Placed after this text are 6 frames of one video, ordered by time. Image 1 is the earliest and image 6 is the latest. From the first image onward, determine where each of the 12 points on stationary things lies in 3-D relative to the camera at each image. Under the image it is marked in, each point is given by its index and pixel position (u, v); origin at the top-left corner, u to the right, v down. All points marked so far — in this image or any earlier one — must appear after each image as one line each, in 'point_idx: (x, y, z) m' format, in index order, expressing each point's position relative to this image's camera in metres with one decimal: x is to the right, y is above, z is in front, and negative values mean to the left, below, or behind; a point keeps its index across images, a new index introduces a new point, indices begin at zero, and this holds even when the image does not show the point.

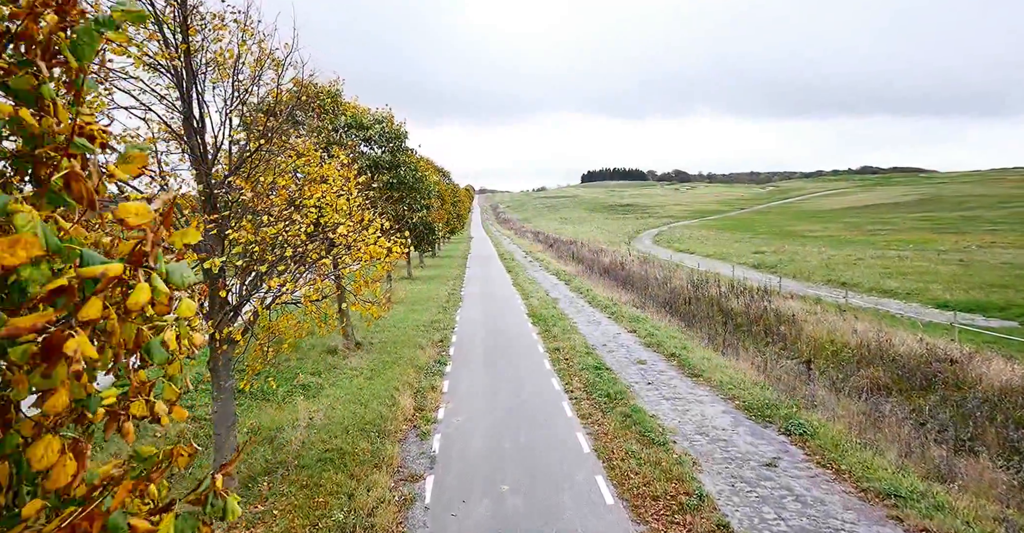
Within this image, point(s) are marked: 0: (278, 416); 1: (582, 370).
0: (-5.8, -3.7, +14.5) m
1: (+2.3, -3.4, +18.8) m
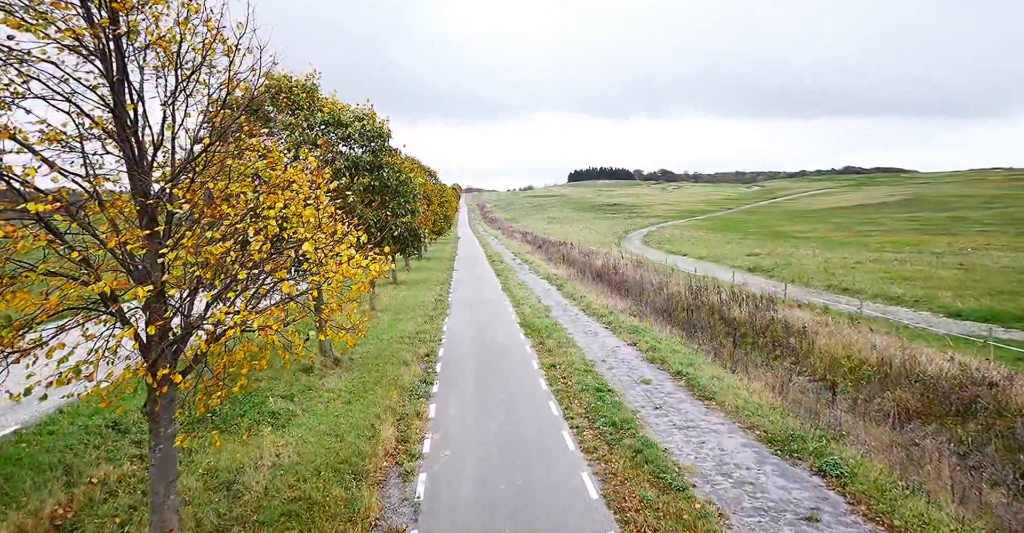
0: (-5.9, -4.1, +12.7) m
1: (+2.1, -3.7, +17.2) m
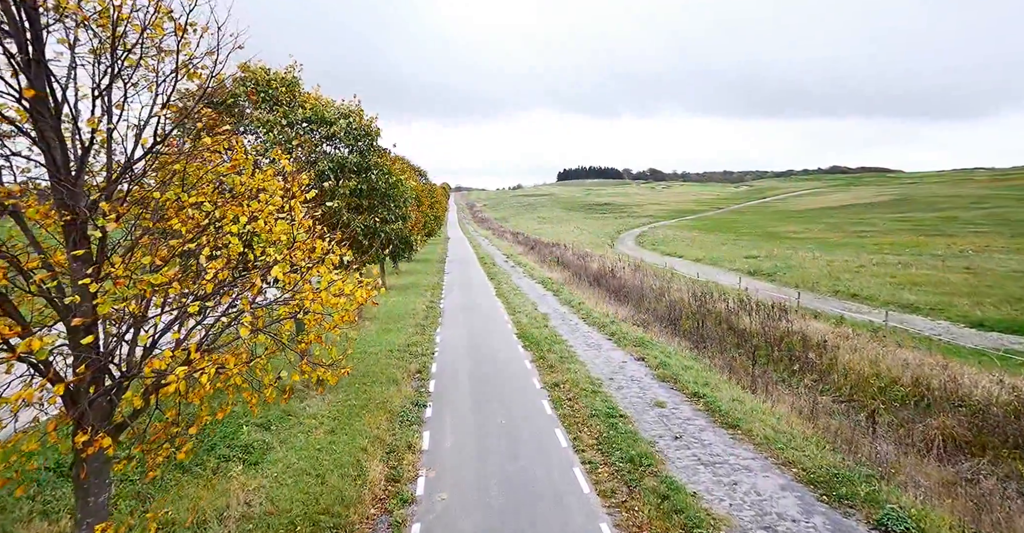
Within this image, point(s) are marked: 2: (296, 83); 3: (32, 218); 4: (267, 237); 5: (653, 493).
0: (-5.8, -4.4, +11.0) m
1: (+2.1, -4.1, +15.6) m
2: (-6.4, +5.5, +17.4) m
3: (-5.6, +0.6, +6.8) m
4: (-3.6, +0.4, +8.7) m
5: (+2.7, -4.4, +11.2) m
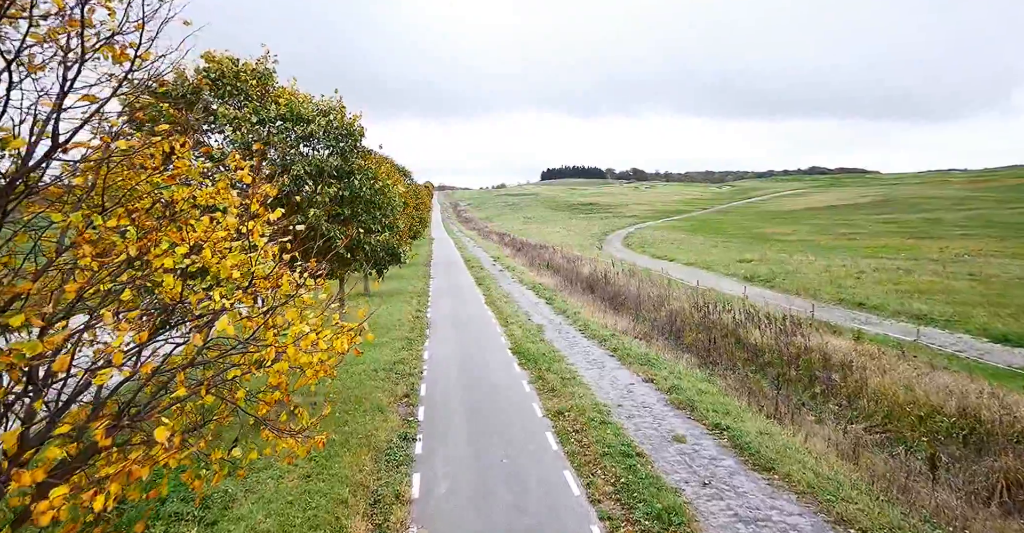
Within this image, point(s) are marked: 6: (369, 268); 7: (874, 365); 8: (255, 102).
0: (-5.6, -4.9, +8.9) m
1: (+2.2, -4.5, +13.8) m
2: (-6.4, +5.0, +15.3) m
3: (-5.2, +0.1, +4.7) m
4: (-3.4, 0.0, +6.7) m
5: (+2.9, -4.8, +9.4) m
6: (-4.9, 0.0, +19.9) m
7: (+11.4, -3.1, +18.5) m
8: (-6.4, +4.1, +14.5) m
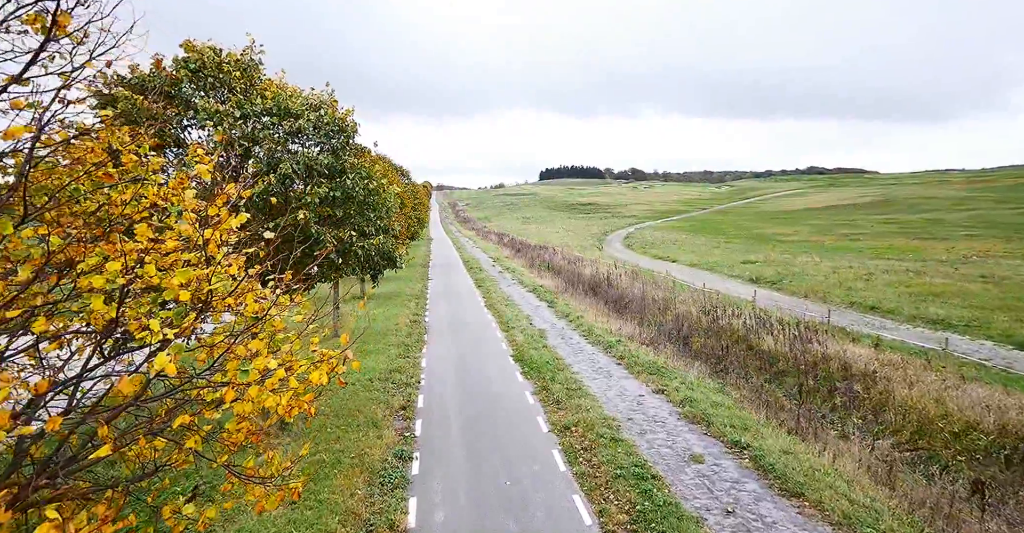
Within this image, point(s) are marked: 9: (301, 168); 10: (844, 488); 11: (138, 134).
0: (-5.5, -5.0, +7.8) m
1: (+2.3, -4.7, +12.7) m
2: (-6.3, +4.9, +14.2) m
3: (-5.1, 0.0, +3.6) m
4: (-3.3, -0.2, +5.6) m
5: (+3.0, -5.0, +8.4) m
6: (-4.8, -0.2, +18.8) m
7: (+11.5, -3.3, +17.4) m
8: (-6.3, +3.9, +13.4) m
9: (-5.0, +2.3, +13.9) m
10: (+6.6, -4.4, +11.7) m
11: (-3.5, +1.3, +5.5) m
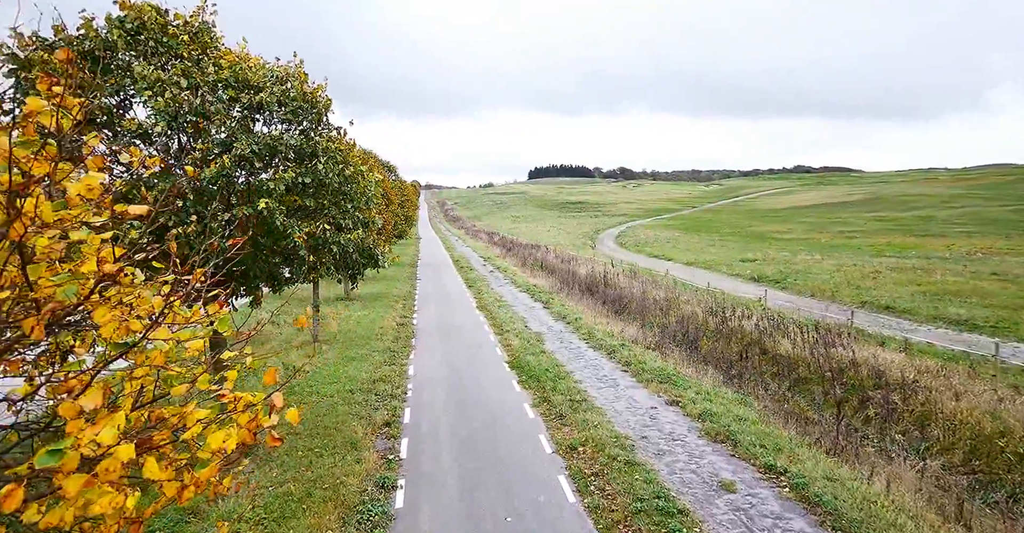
0: (-5.3, -5.0, +5.7) m
1: (+2.3, -4.6, +10.8) m
2: (-6.3, +4.9, +12.1) m
3: (-4.9, 0.0, +1.6) m
4: (-3.1, -0.1, +3.6) m
5: (+3.1, -4.9, +6.4) m
6: (-4.9, -0.1, +16.7) m
7: (+11.5, -3.2, +15.7) m
8: (-6.3, +4.0, +11.3) m
9: (-5.1, +2.4, +11.9) m
10: (+6.7, -4.4, +9.8) m
11: (-3.4, +1.3, +3.5) m
